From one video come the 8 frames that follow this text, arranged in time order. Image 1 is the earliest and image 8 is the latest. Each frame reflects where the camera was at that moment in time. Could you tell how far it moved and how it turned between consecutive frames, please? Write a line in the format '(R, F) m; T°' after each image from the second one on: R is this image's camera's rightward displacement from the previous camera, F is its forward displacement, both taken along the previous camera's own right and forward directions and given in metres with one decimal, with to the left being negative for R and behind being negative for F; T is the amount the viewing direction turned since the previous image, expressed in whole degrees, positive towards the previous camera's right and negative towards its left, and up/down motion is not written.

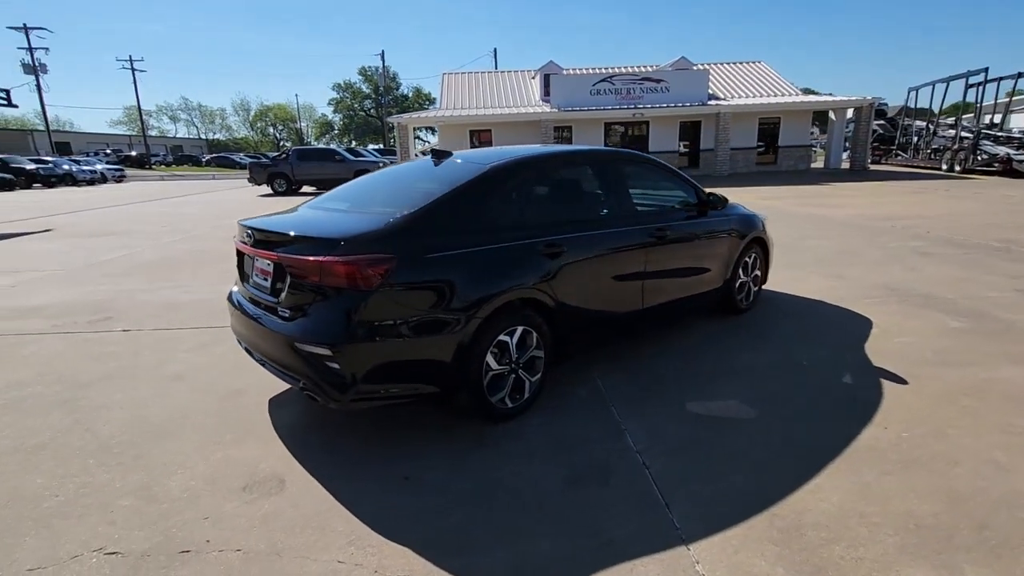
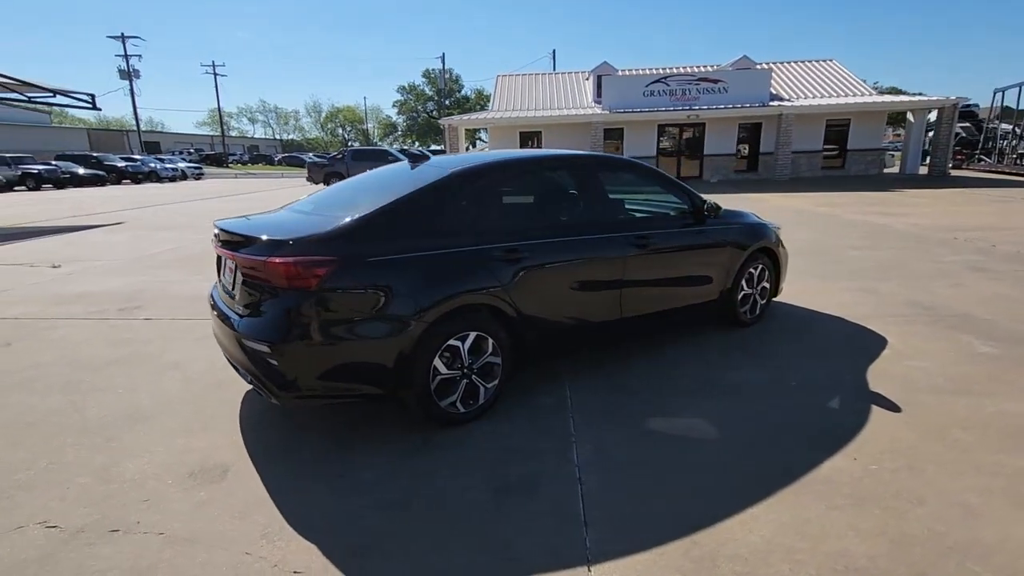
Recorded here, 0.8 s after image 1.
(+0.6, 0.0) m; -6°
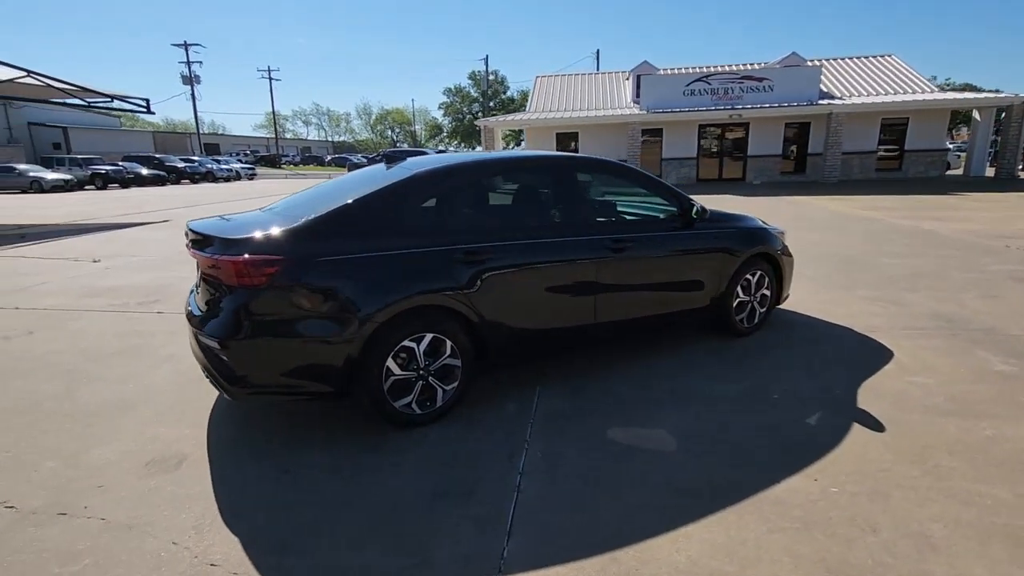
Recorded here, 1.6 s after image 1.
(+0.5, +0.1) m; -5°
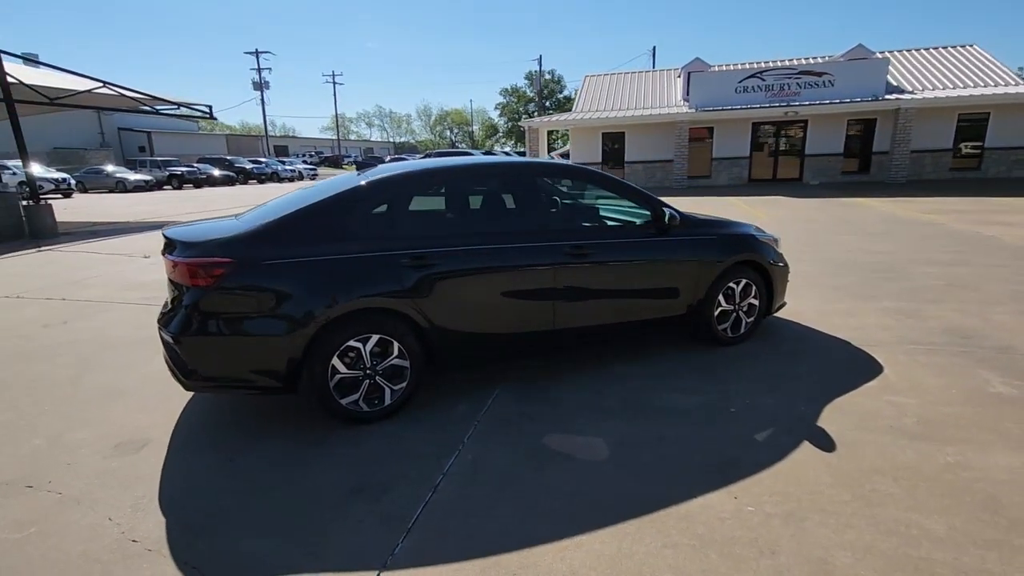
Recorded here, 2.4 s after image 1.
(+0.7, 0.0) m; -6°
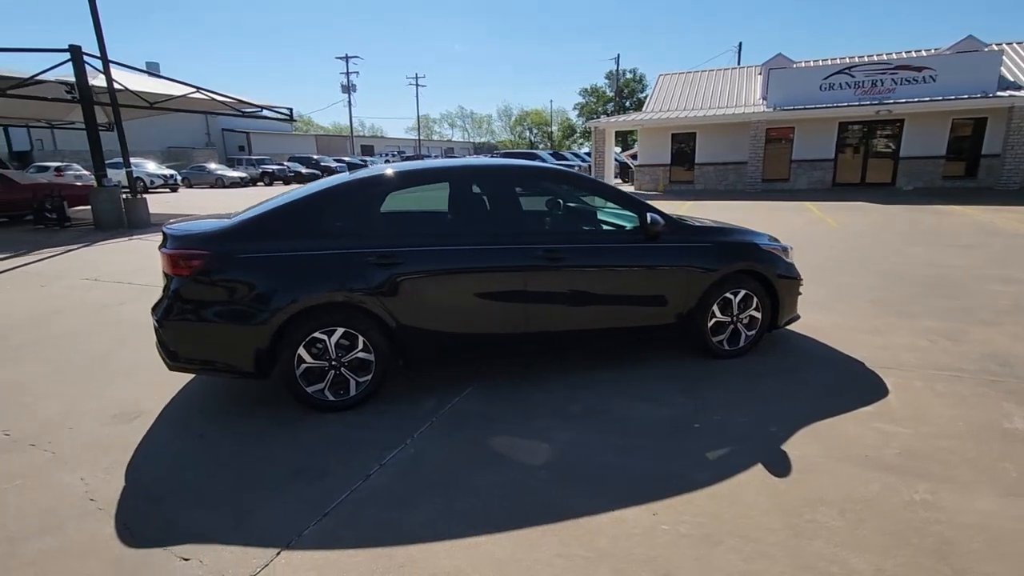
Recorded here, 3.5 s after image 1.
(+0.7, 0.0) m; -8°
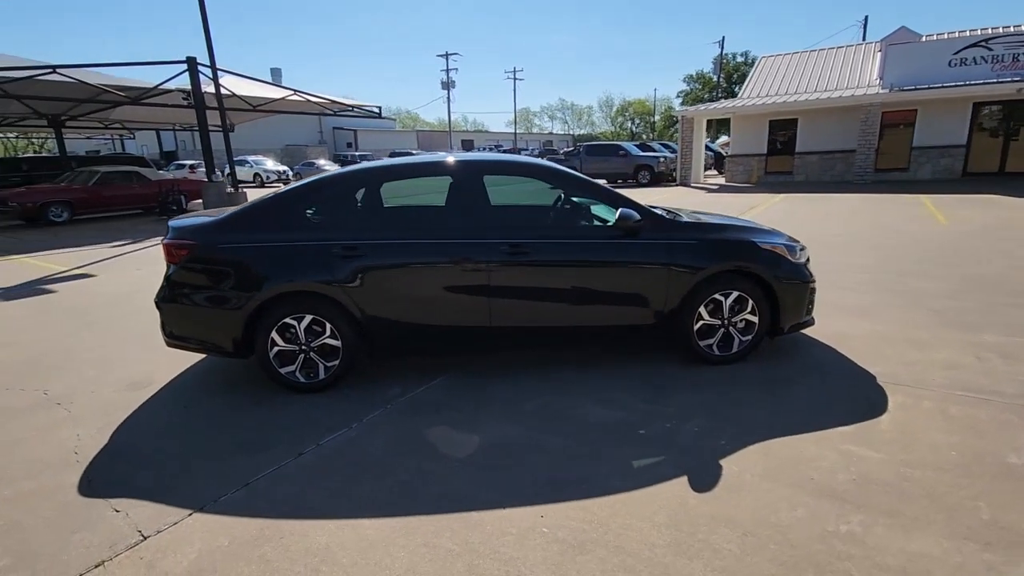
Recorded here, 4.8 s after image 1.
(+0.9, +0.1) m; -10°
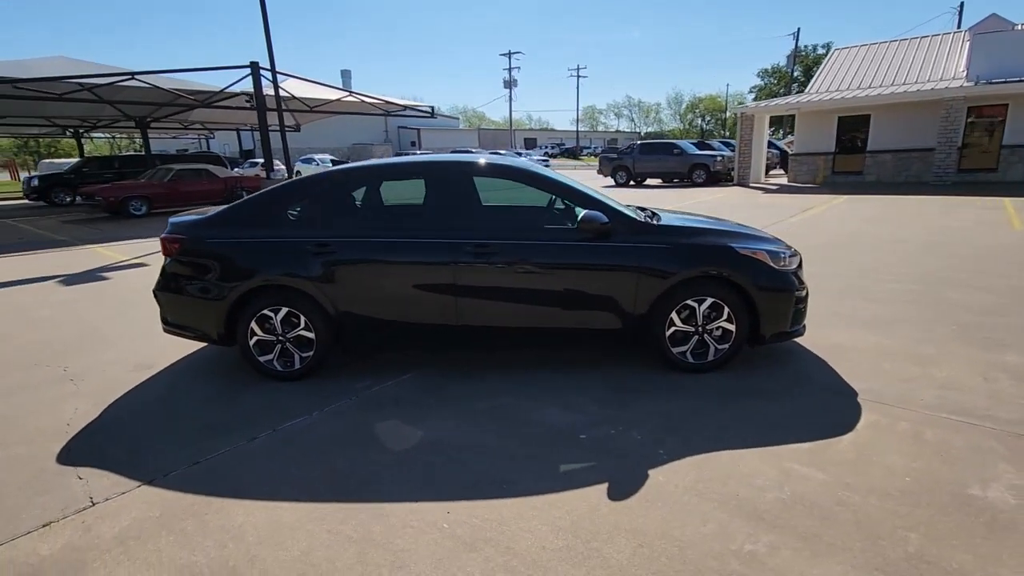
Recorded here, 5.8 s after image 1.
(+0.7, 0.0) m; -7°
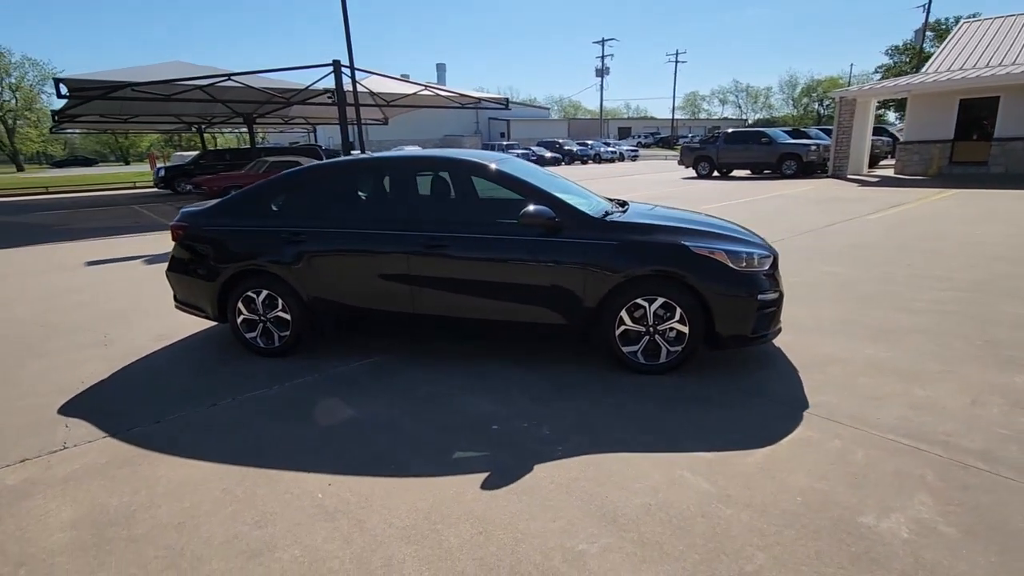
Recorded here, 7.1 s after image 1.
(+1.0, 0.0) m; -10°
